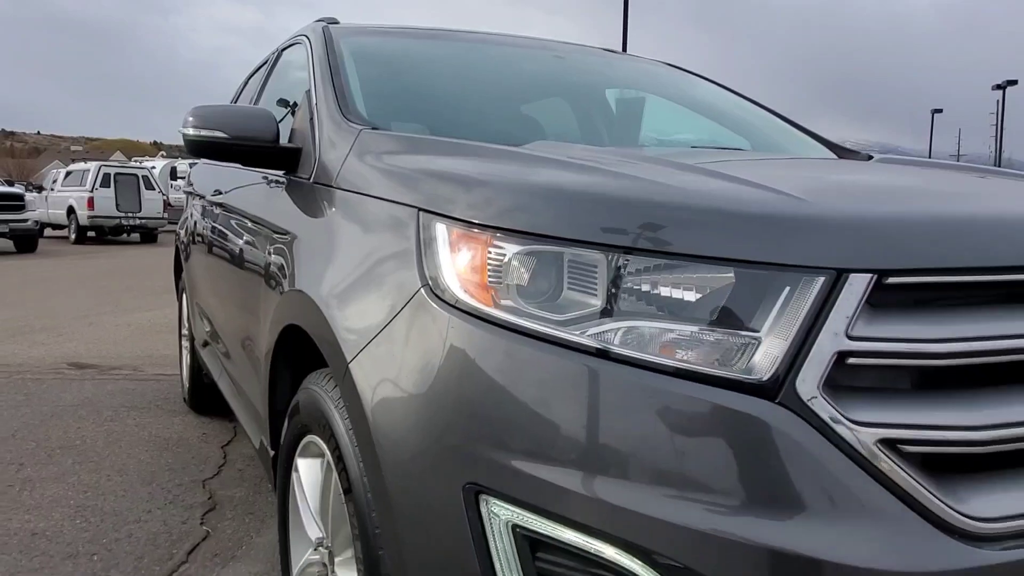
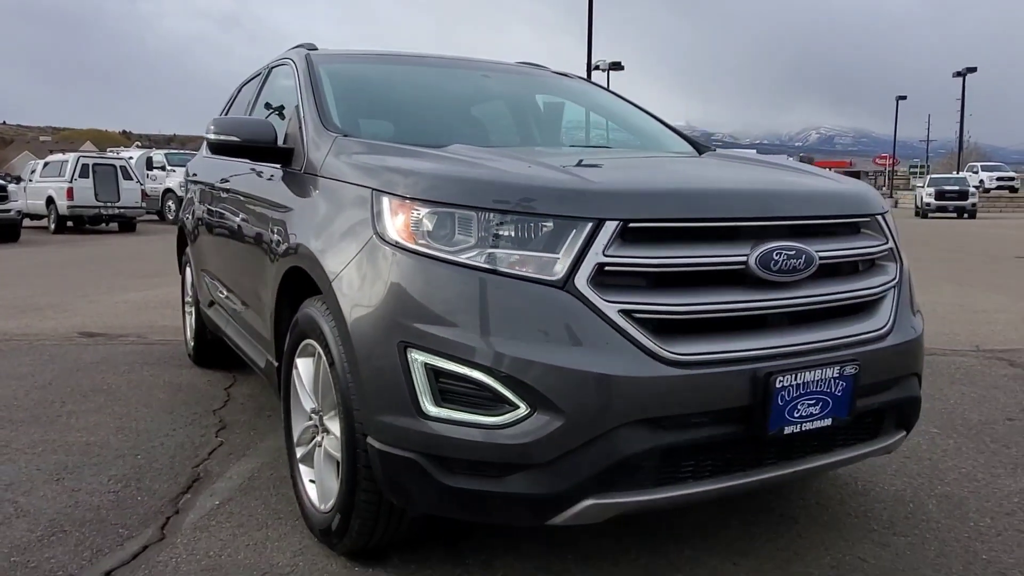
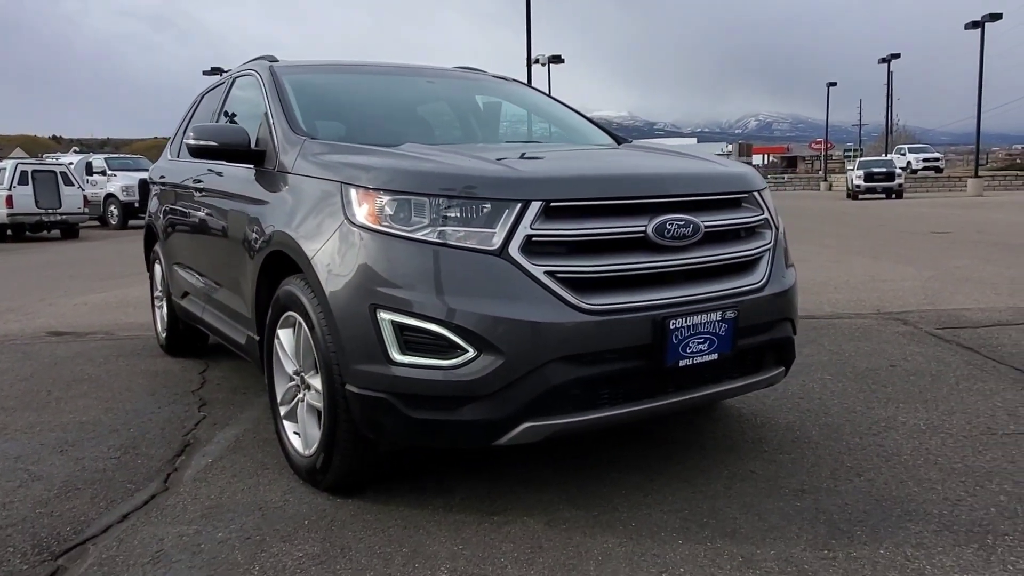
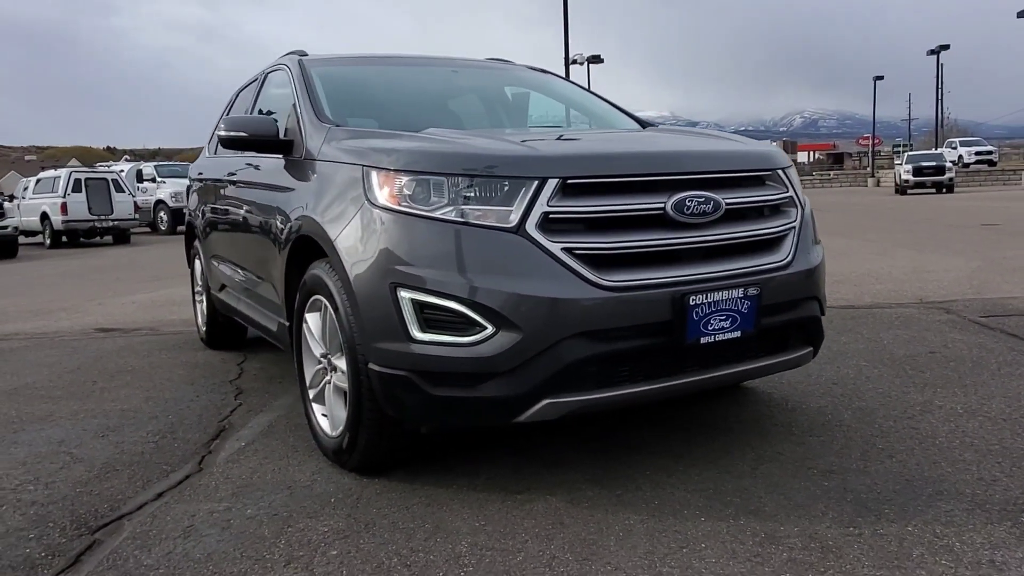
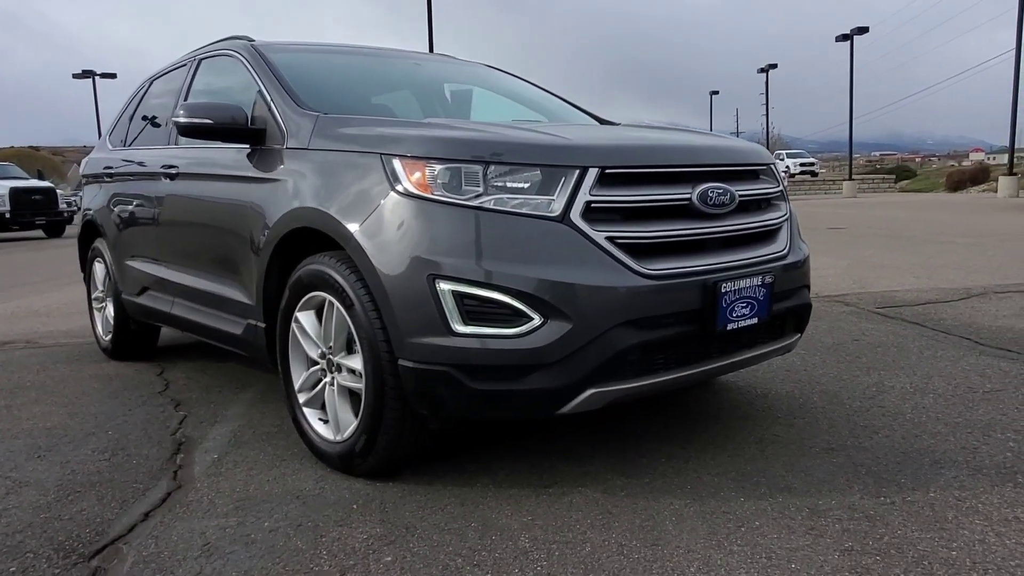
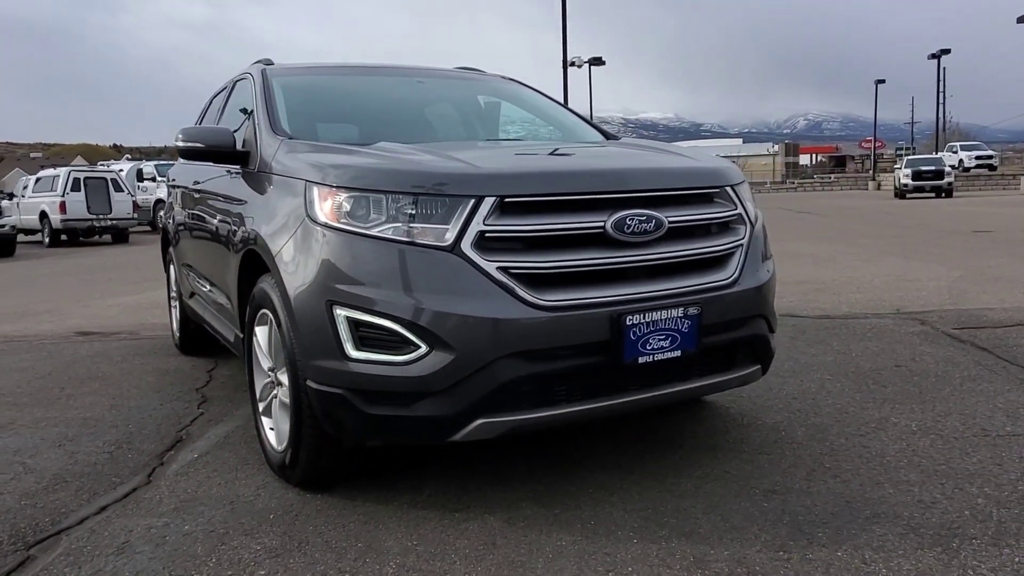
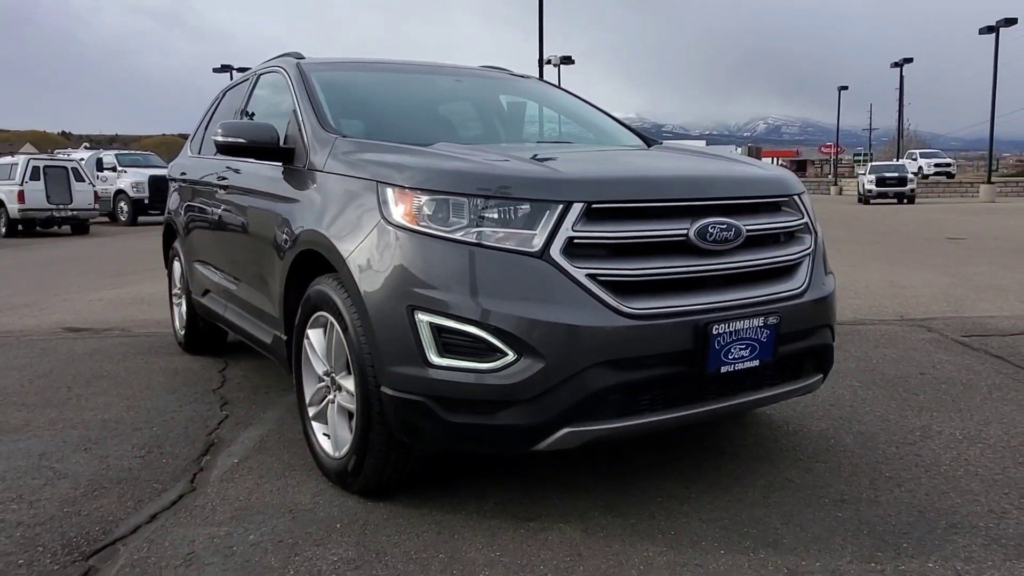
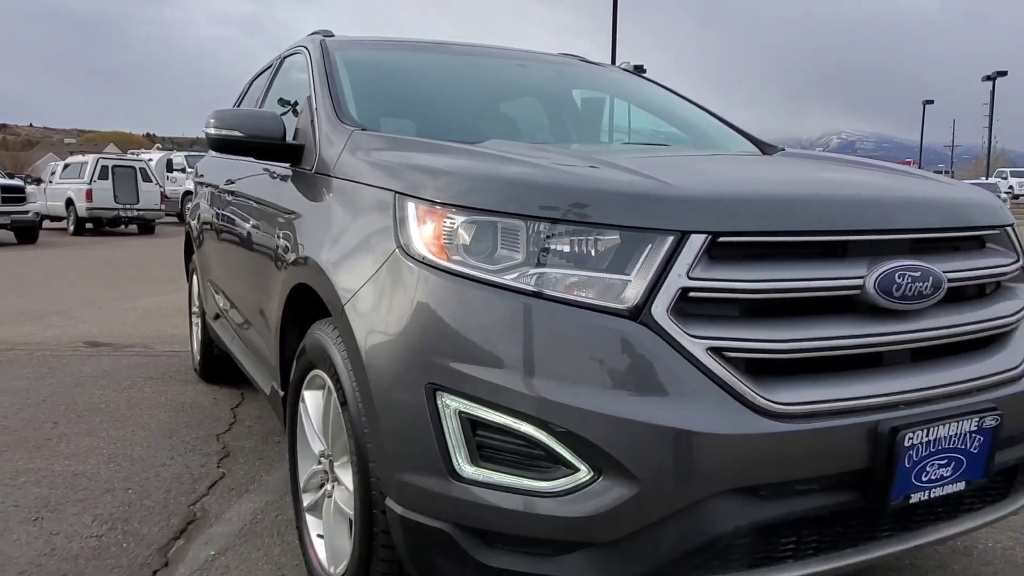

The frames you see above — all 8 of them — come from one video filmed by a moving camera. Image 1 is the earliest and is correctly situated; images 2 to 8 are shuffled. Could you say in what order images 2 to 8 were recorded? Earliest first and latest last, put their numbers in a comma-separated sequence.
8, 2, 7, 3, 6, 4, 5
